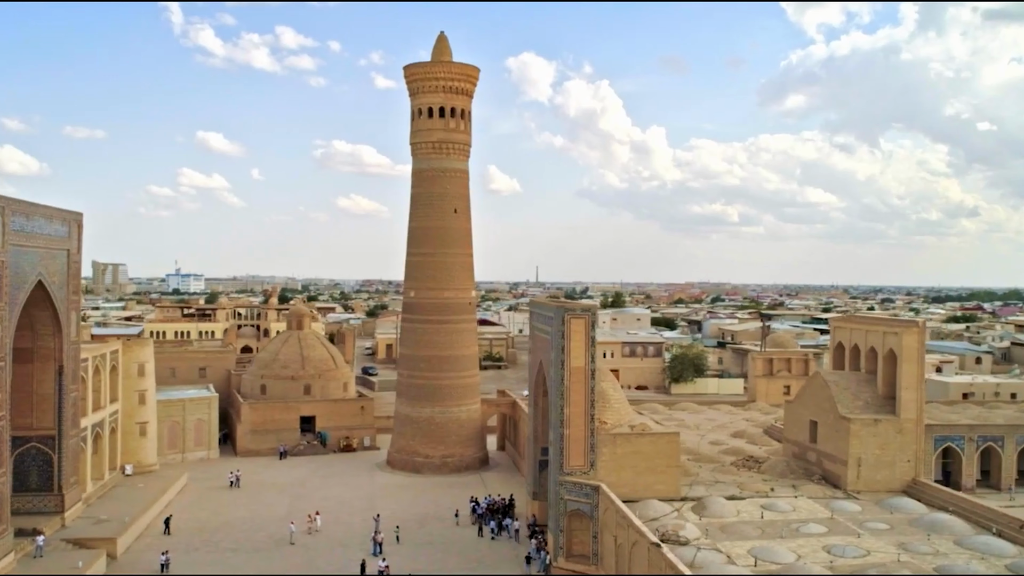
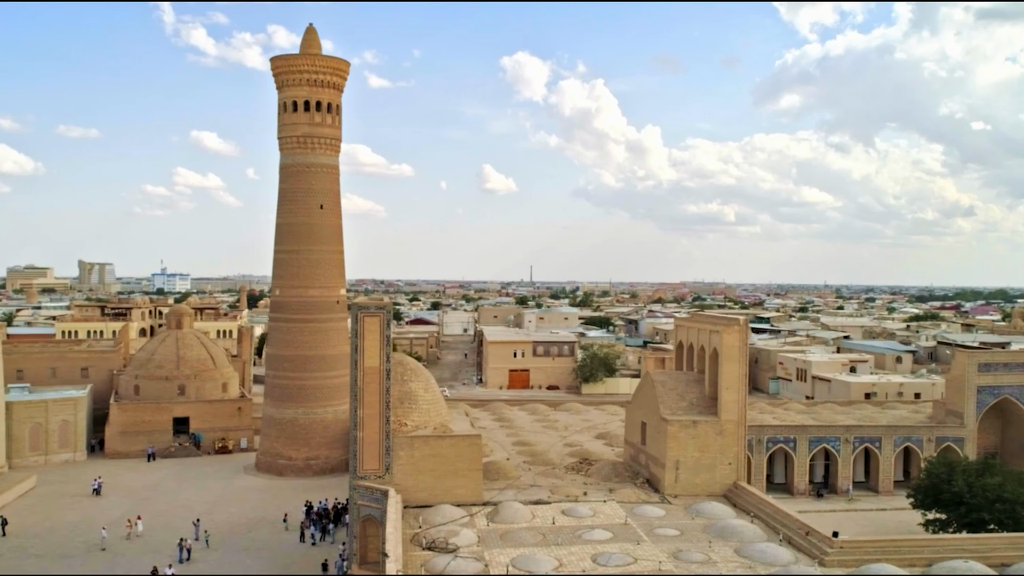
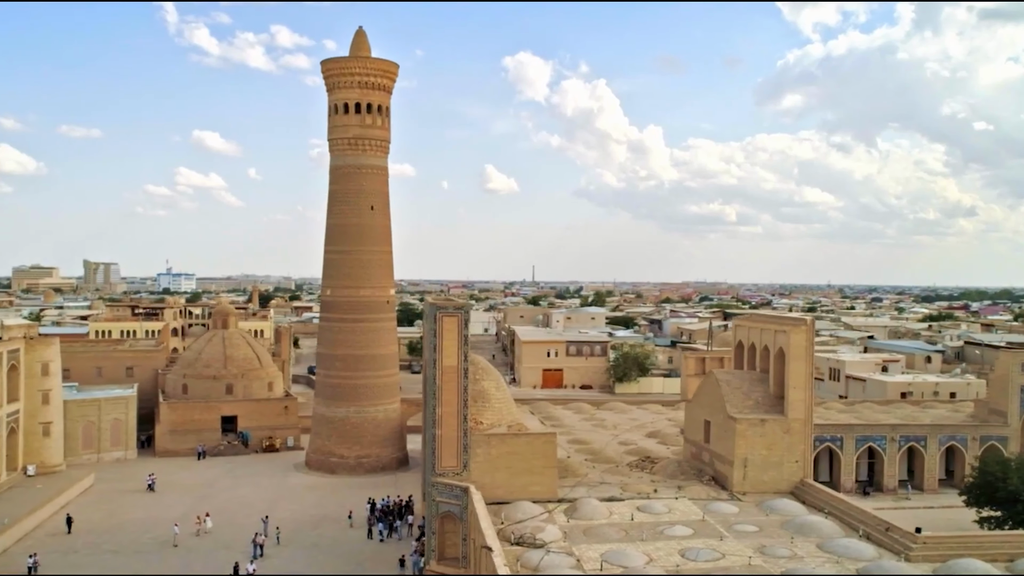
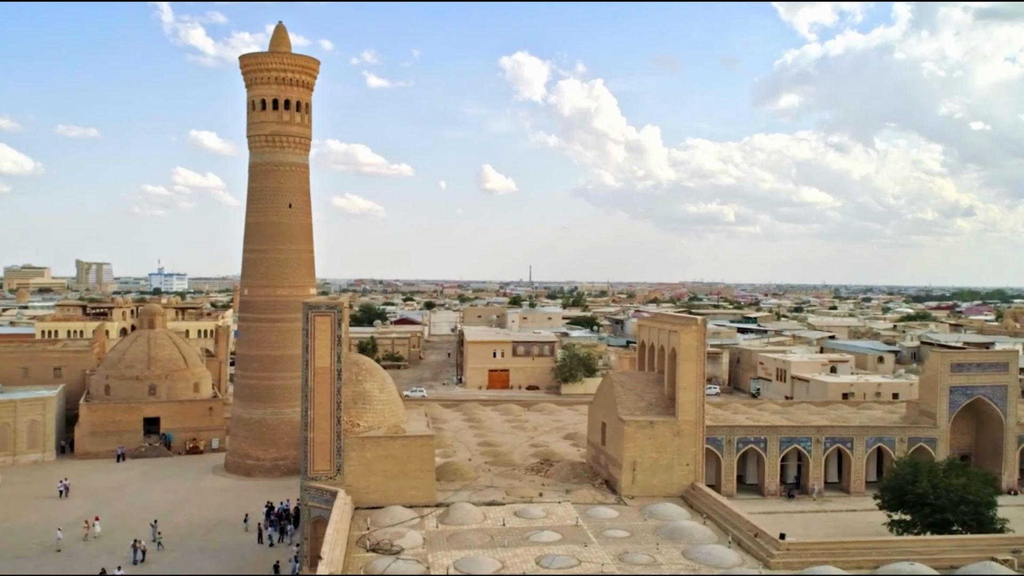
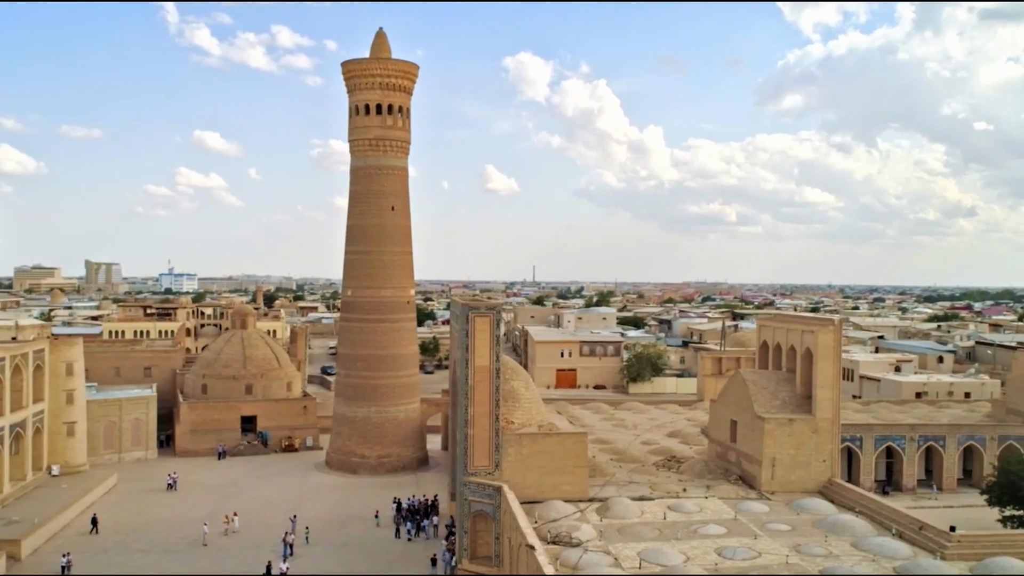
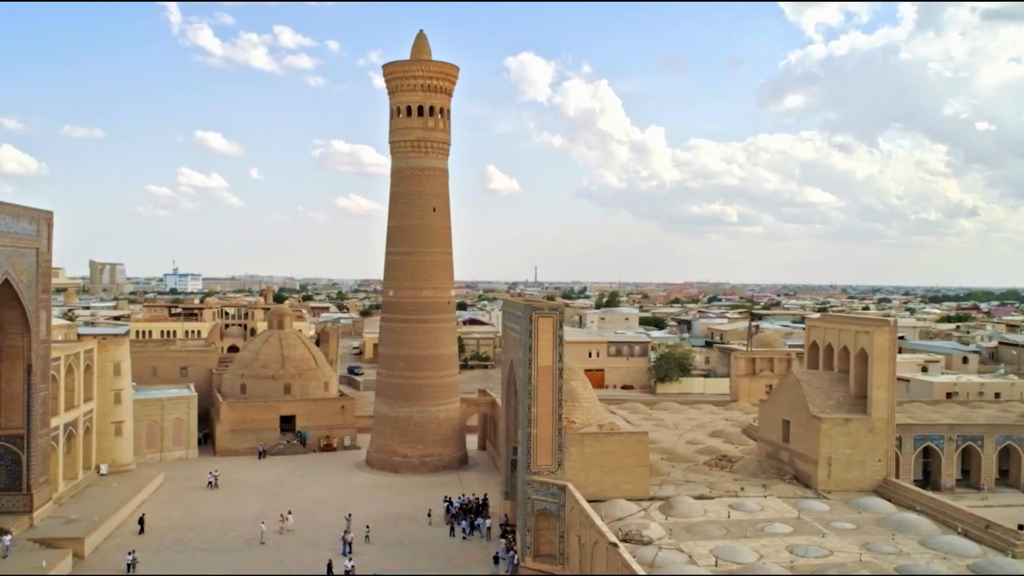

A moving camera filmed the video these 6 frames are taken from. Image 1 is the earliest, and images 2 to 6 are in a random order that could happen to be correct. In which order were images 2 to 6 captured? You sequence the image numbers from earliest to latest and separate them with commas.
6, 5, 3, 2, 4
